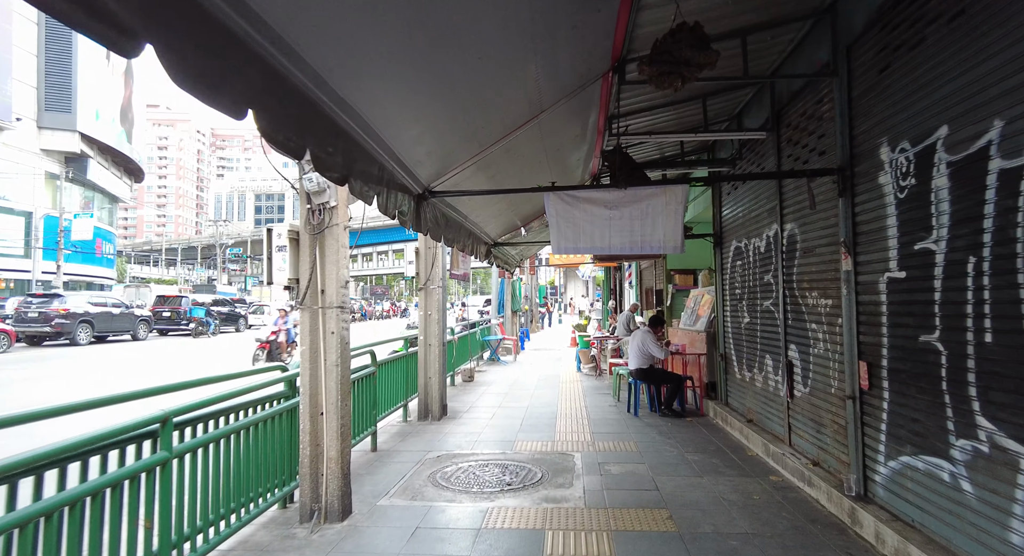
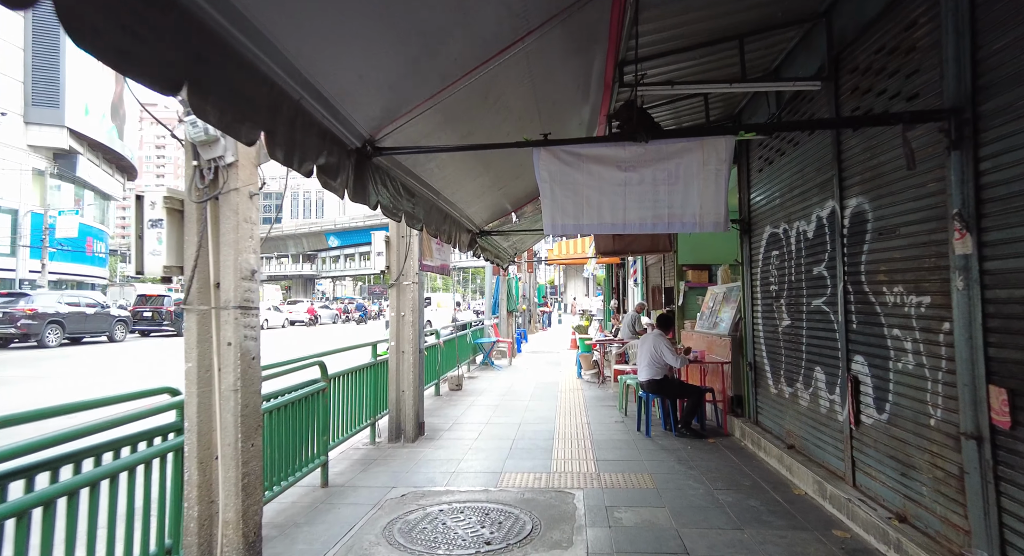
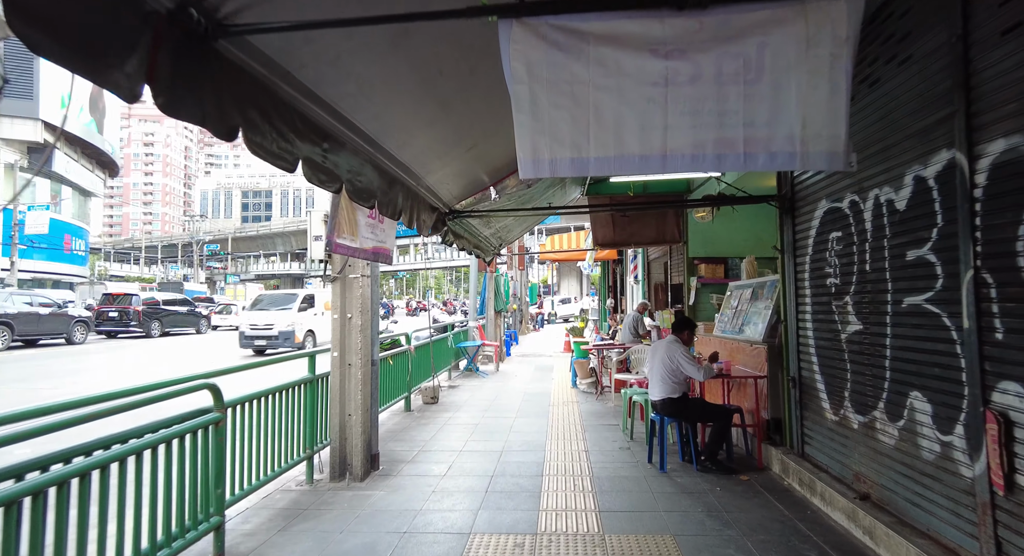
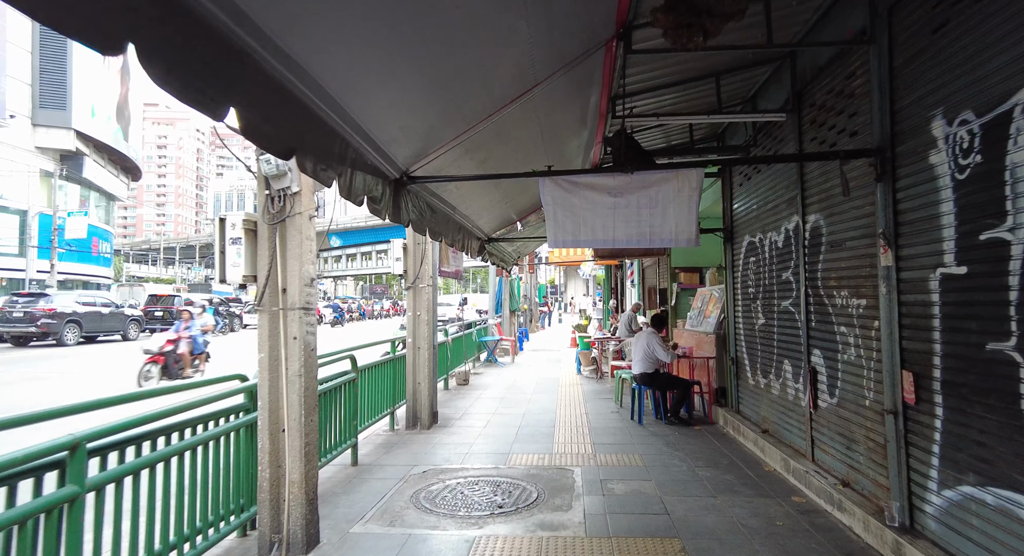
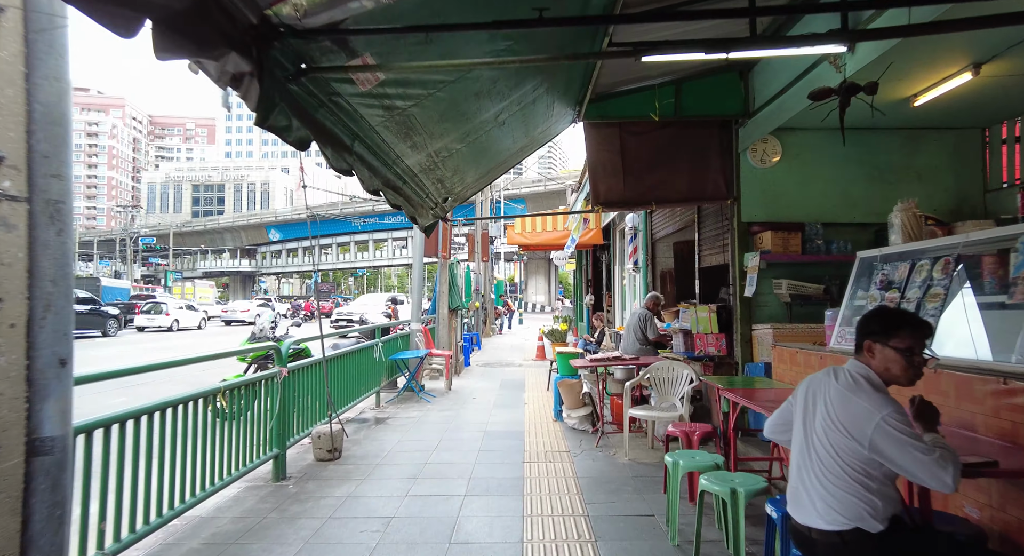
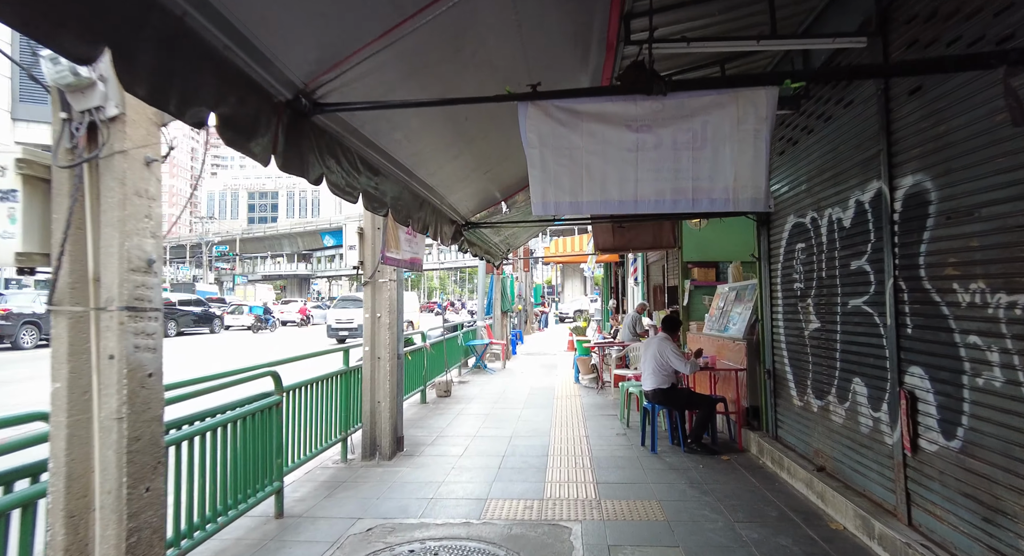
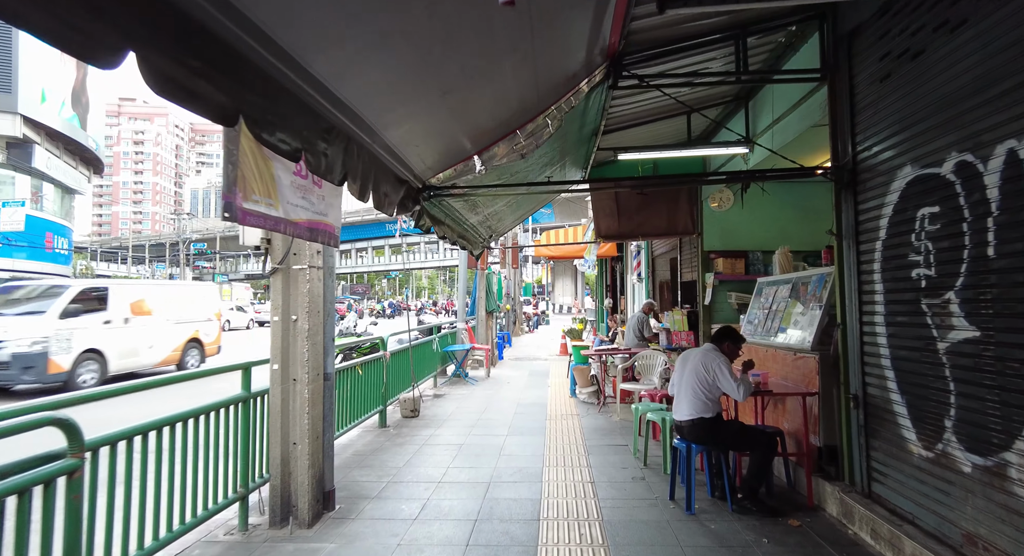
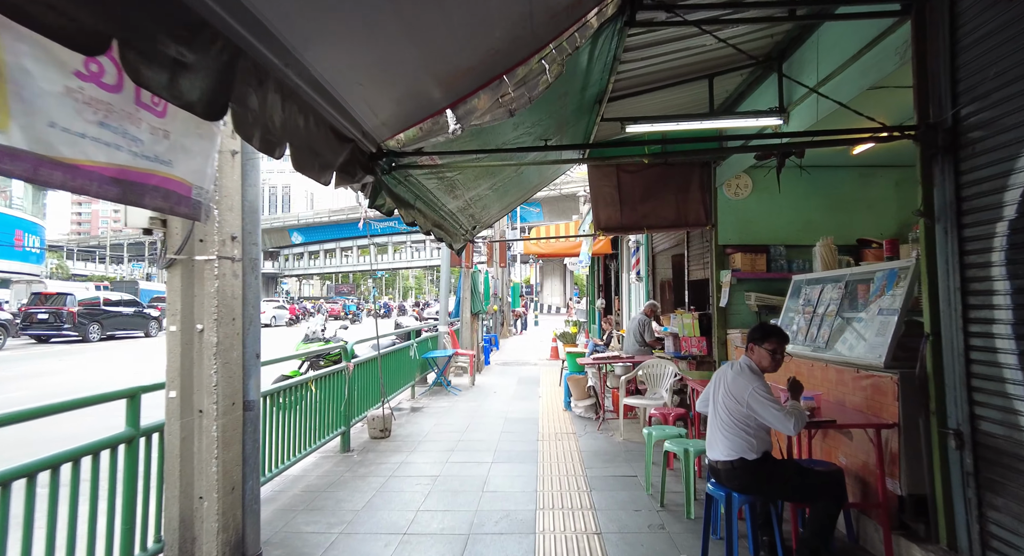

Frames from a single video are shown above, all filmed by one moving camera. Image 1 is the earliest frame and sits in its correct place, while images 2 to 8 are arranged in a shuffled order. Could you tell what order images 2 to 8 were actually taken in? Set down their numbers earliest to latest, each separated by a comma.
4, 2, 6, 3, 7, 8, 5
